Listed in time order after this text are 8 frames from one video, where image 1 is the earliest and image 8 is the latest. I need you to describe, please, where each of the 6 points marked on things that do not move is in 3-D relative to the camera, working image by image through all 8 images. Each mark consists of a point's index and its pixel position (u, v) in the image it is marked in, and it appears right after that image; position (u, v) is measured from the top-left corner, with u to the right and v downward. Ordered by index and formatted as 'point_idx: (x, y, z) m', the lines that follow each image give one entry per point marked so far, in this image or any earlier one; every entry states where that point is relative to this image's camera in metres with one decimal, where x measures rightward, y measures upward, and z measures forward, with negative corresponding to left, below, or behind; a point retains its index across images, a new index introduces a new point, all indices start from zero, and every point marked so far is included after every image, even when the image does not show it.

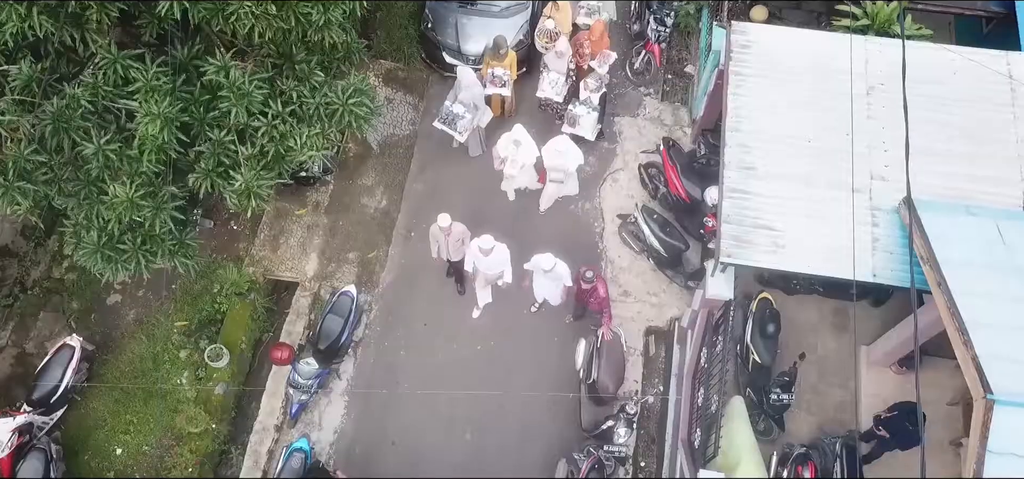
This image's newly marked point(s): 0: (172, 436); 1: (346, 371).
0: (-3.5, -2.0, +8.3) m
1: (-1.8, -1.4, +8.7) m
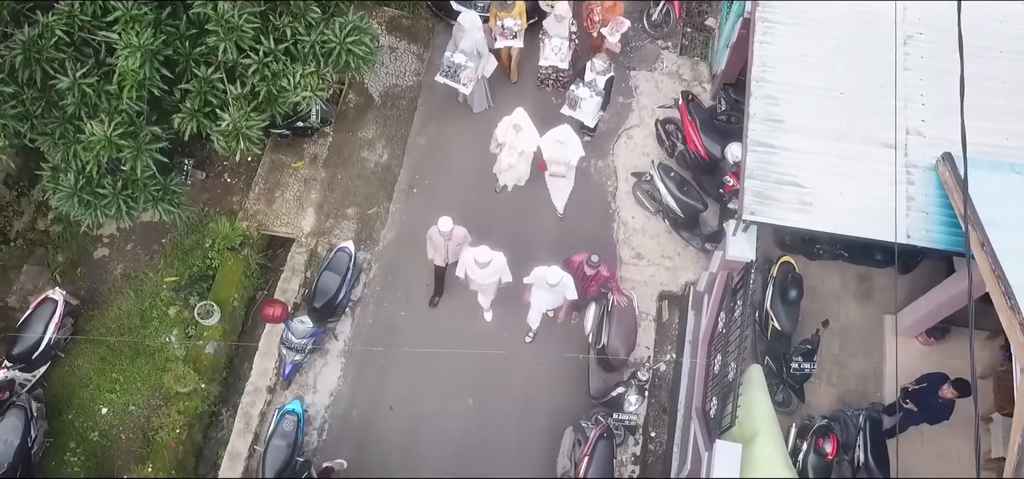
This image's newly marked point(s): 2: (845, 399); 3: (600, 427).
0: (-3.4, -1.5, +8.0) m
1: (-1.7, -0.9, +8.3) m
2: (+3.3, -1.6, +8.1) m
3: (+0.8, -1.7, +7.4) m
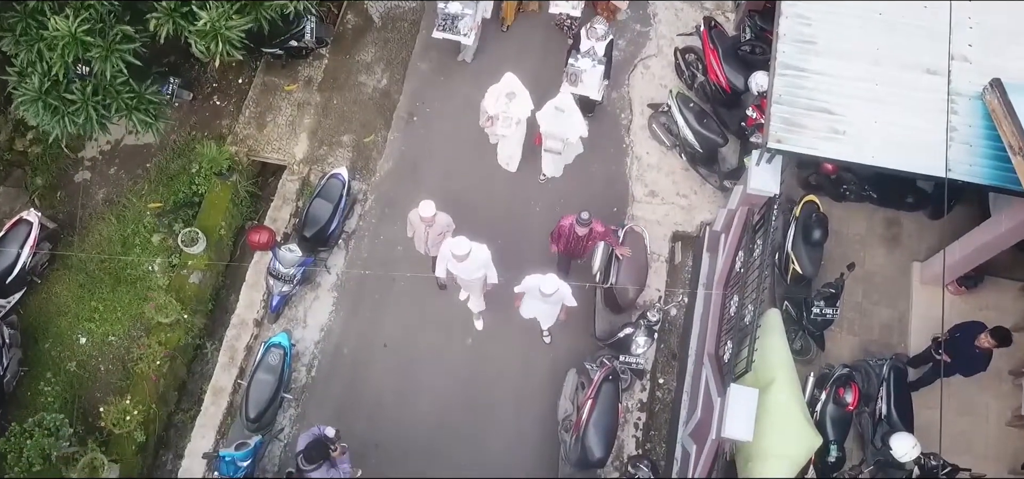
0: (-3.4, -0.8, +7.5) m
1: (-1.7, -0.2, +7.8) m
2: (+3.3, -1.0, +7.6) m
3: (+0.8, -1.1, +7.0) m
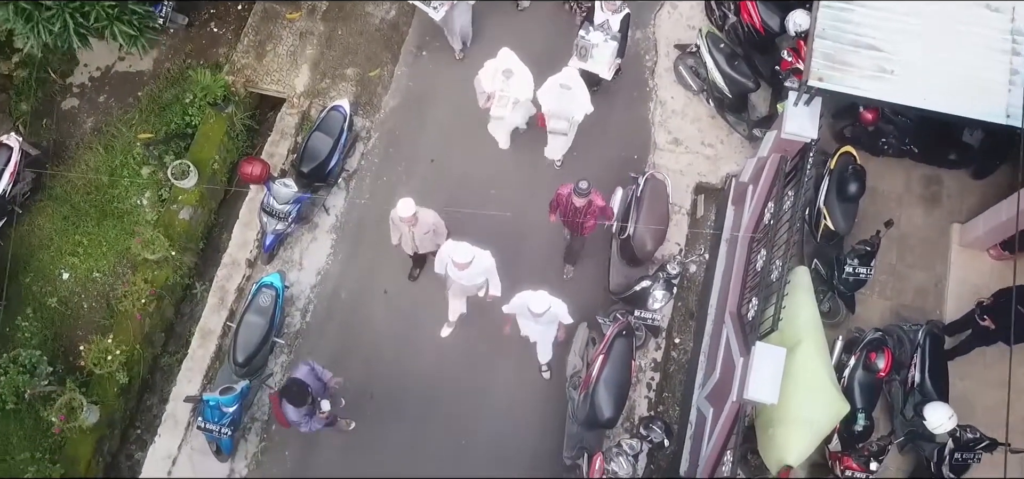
0: (-3.3, -0.2, +7.1) m
1: (-1.6, +0.3, +7.4) m
2: (+3.4, -0.6, +7.1) m
3: (+0.8, -0.7, +6.5) m
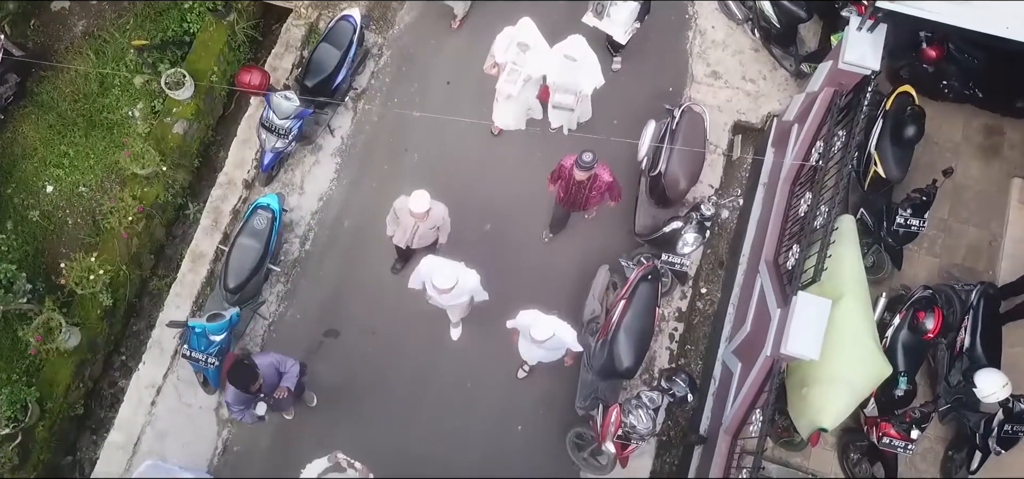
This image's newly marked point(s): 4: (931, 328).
0: (-3.2, +0.5, +6.6) m
1: (-1.4, +0.9, +6.8) m
2: (+3.5, -0.3, +6.5) m
3: (+1.0, -0.2, +5.9) m
4: (+3.0, -0.6, +5.8) m
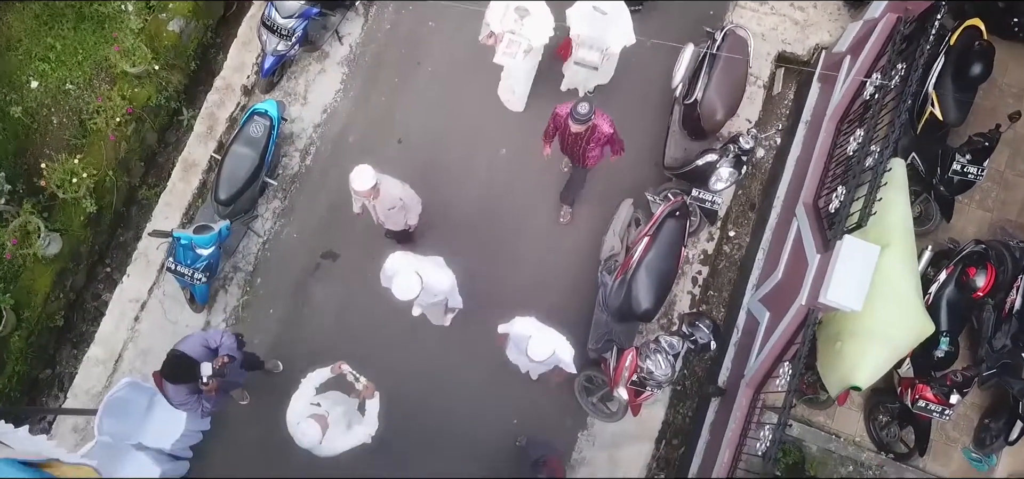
0: (-3.0, +1.2, +6.1) m
1: (-1.2, +1.6, +6.2) m
2: (+3.6, +0.1, +6.0) m
3: (+1.1, +0.2, +5.5) m
4: (+3.0, -0.3, +5.3) m
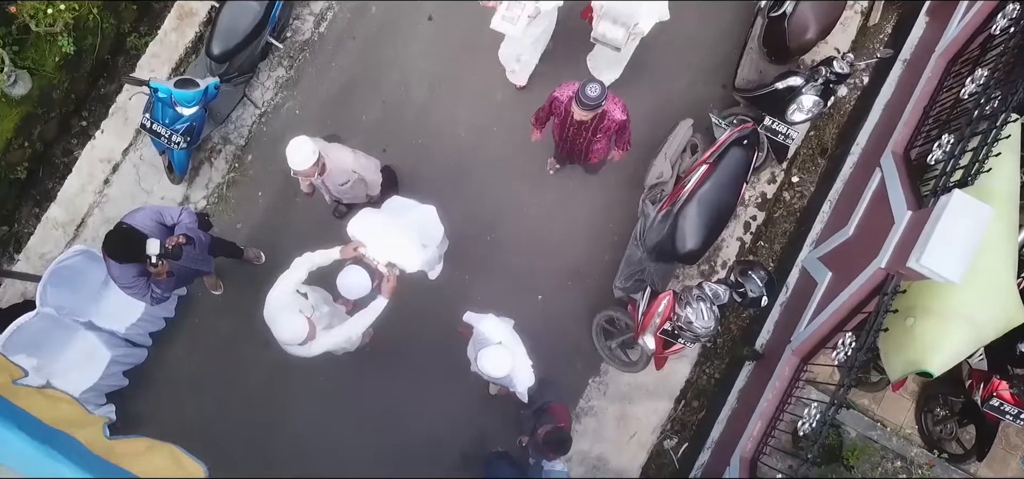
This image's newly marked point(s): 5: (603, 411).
0: (-2.6, +2.2, +5.2) m
1: (-0.8, +2.3, +5.3) m
2: (+3.8, +0.2, +5.1) m
3: (+1.3, +0.6, +4.6) m
4: (+3.2, -0.2, +4.5) m
5: (+0.6, -1.1, +5.2) m
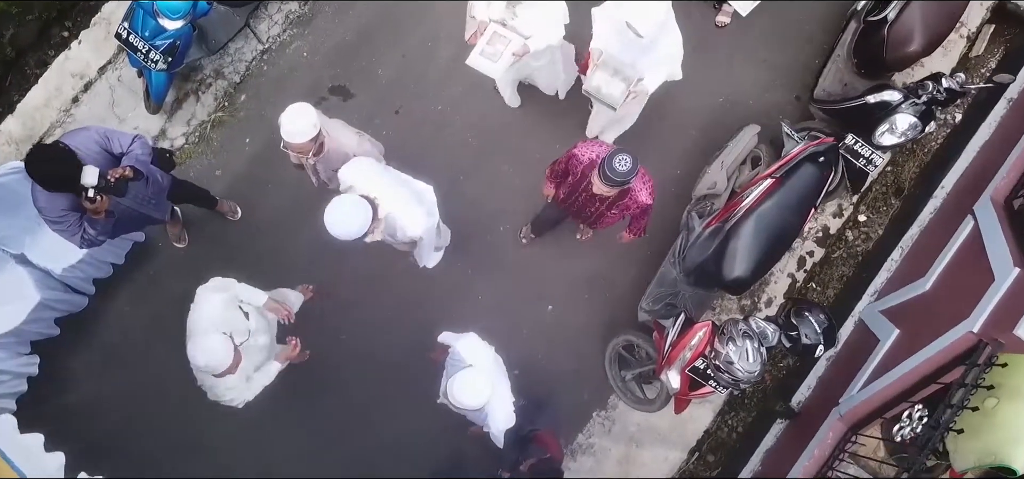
0: (-2.2, +2.6, +4.6) m
1: (-0.4, +2.4, +4.7) m
2: (+3.8, -0.4, +4.3) m
3: (+1.4, +0.5, +3.9) m
4: (+3.2, -0.6, +3.7) m
5: (+0.5, -1.1, +4.4) m
